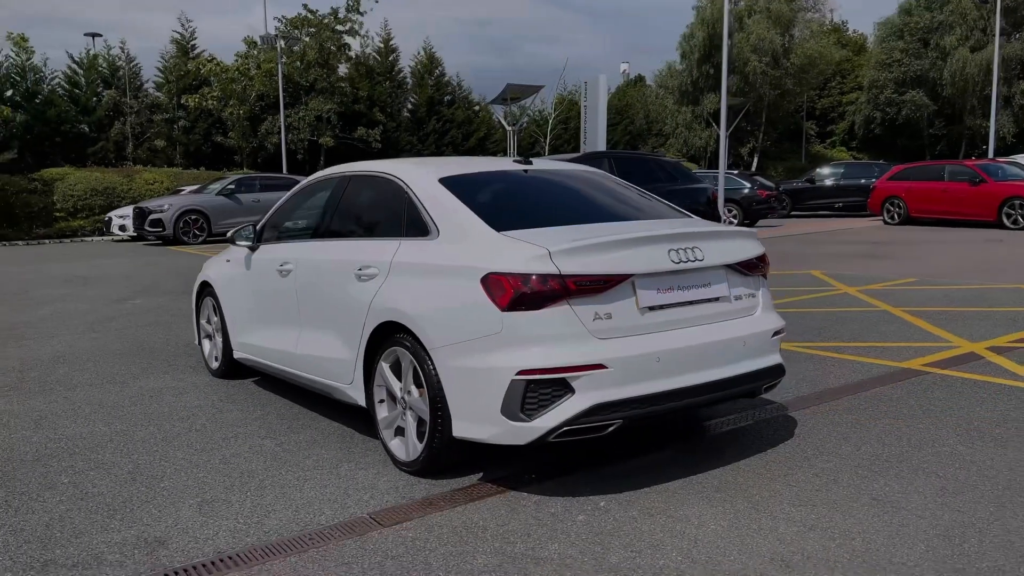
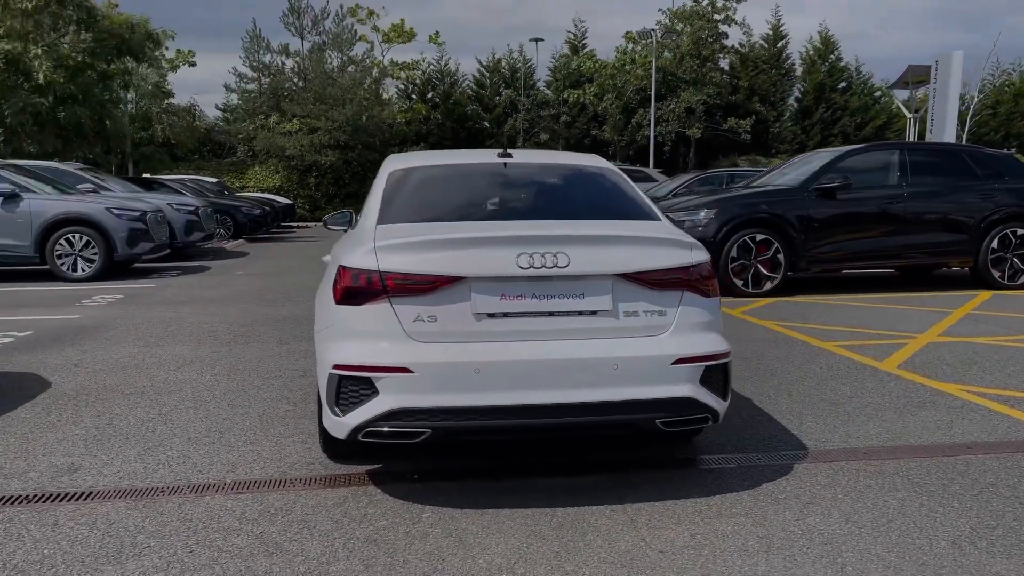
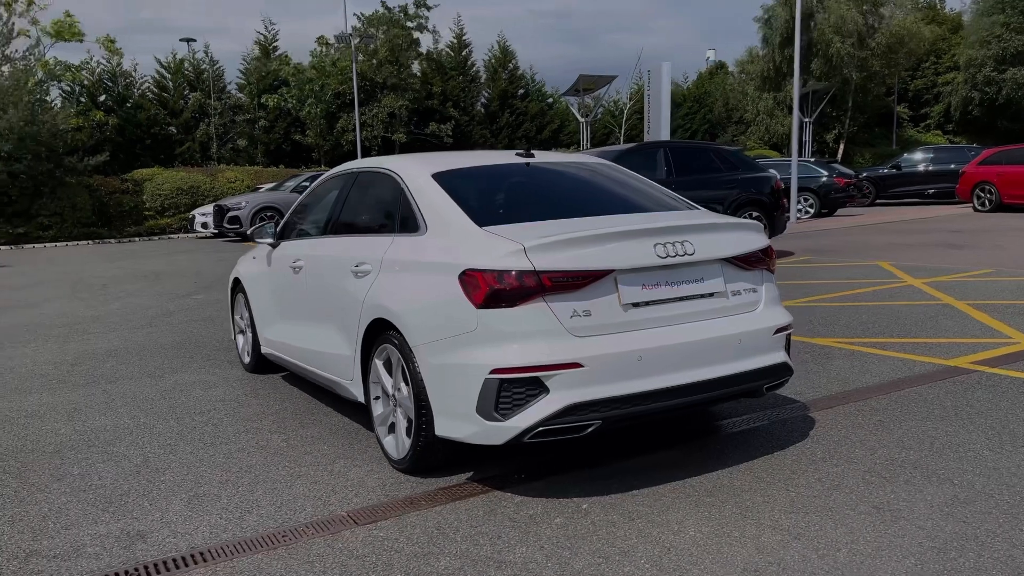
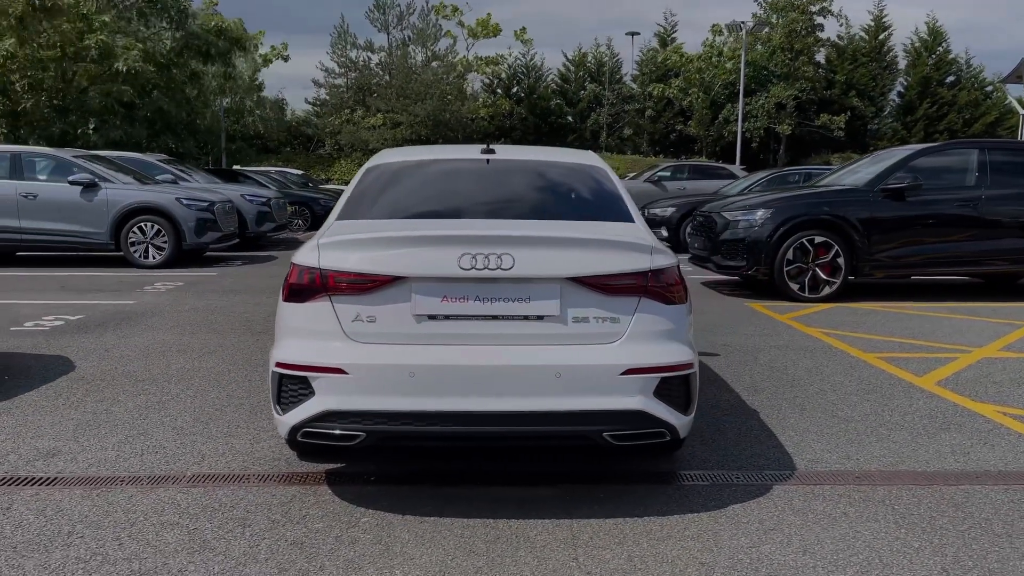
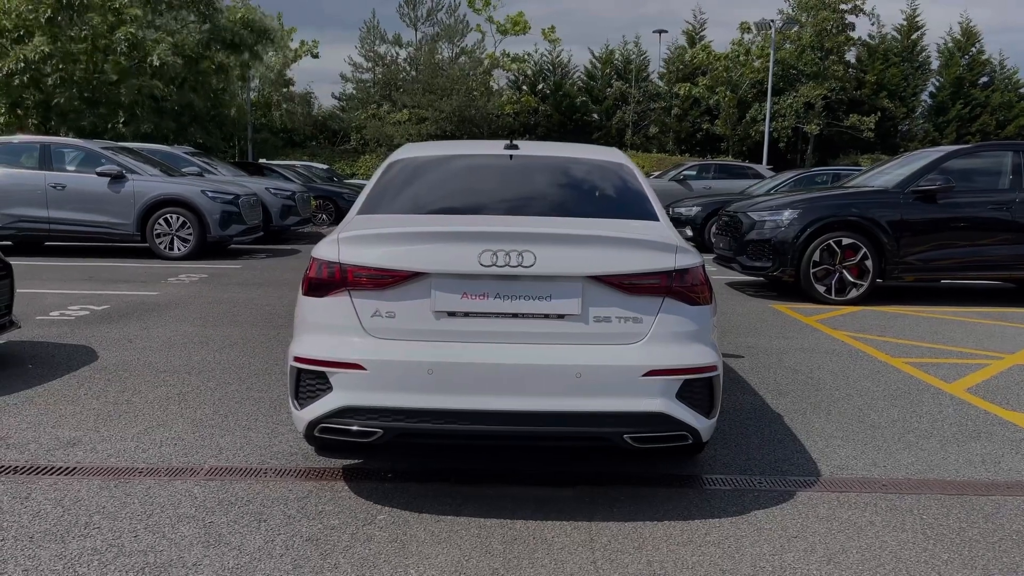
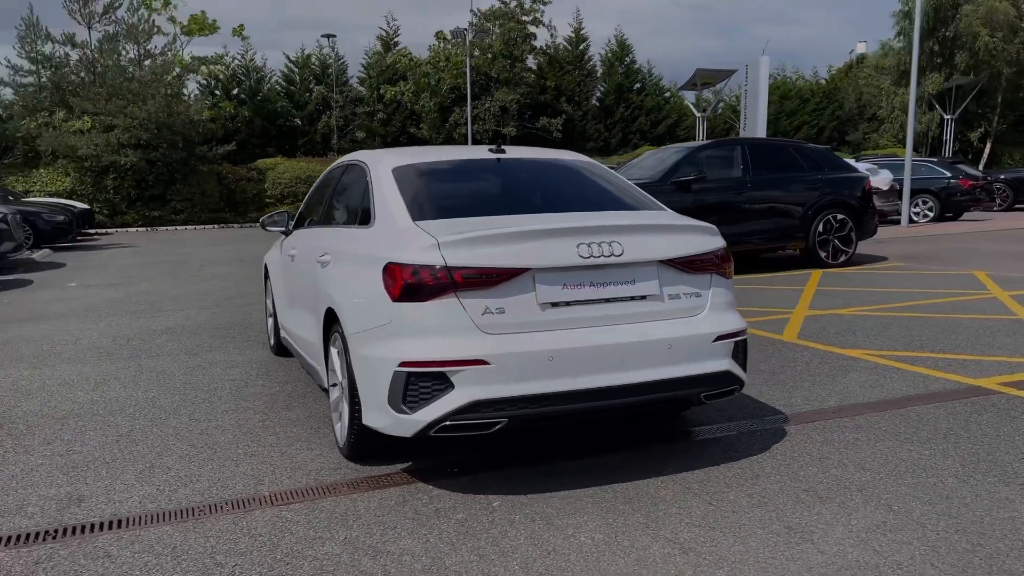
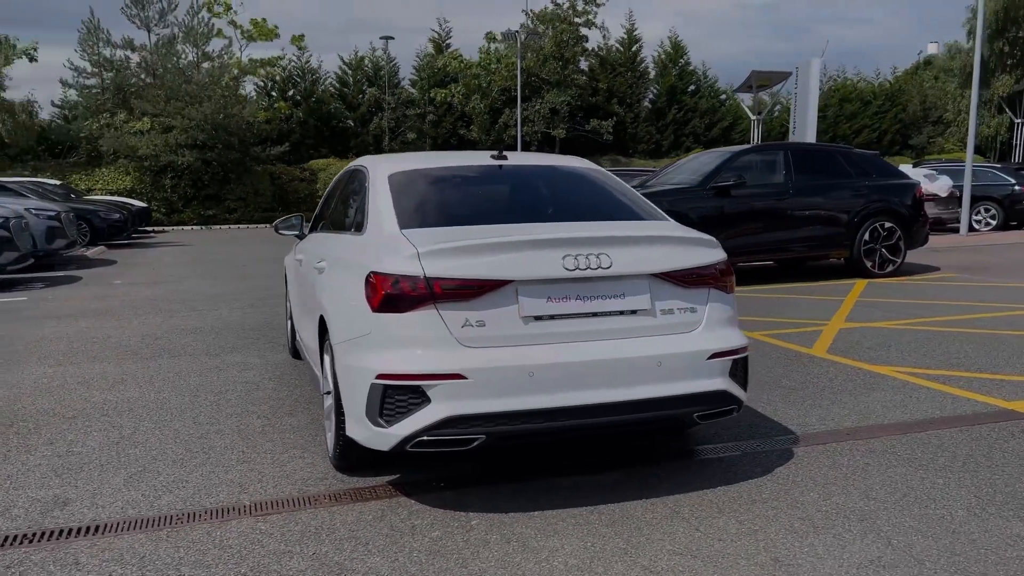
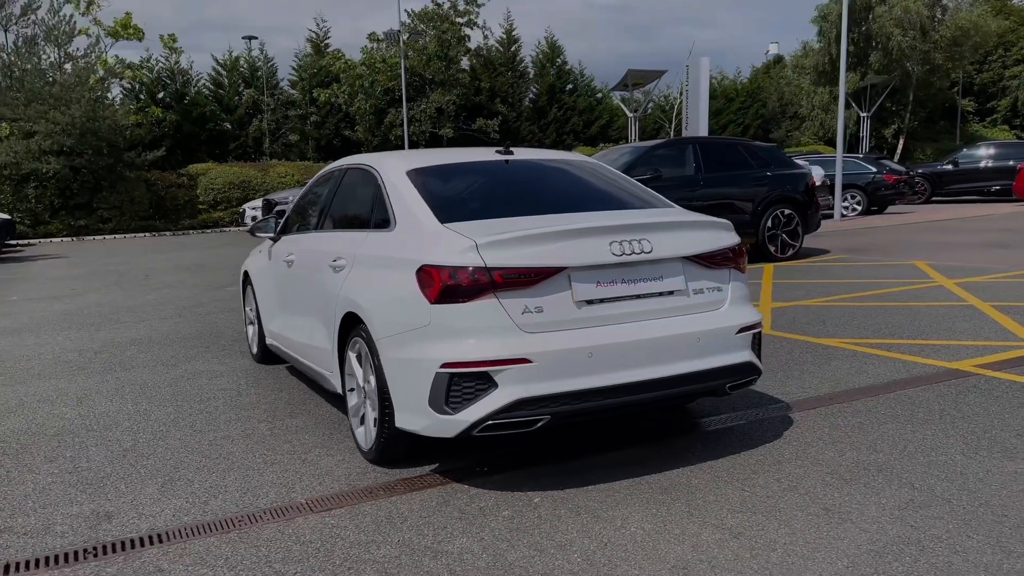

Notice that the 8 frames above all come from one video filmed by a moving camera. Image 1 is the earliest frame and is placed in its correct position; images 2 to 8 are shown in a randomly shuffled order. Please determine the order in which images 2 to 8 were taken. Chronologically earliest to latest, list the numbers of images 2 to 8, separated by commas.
3, 8, 6, 7, 2, 4, 5
